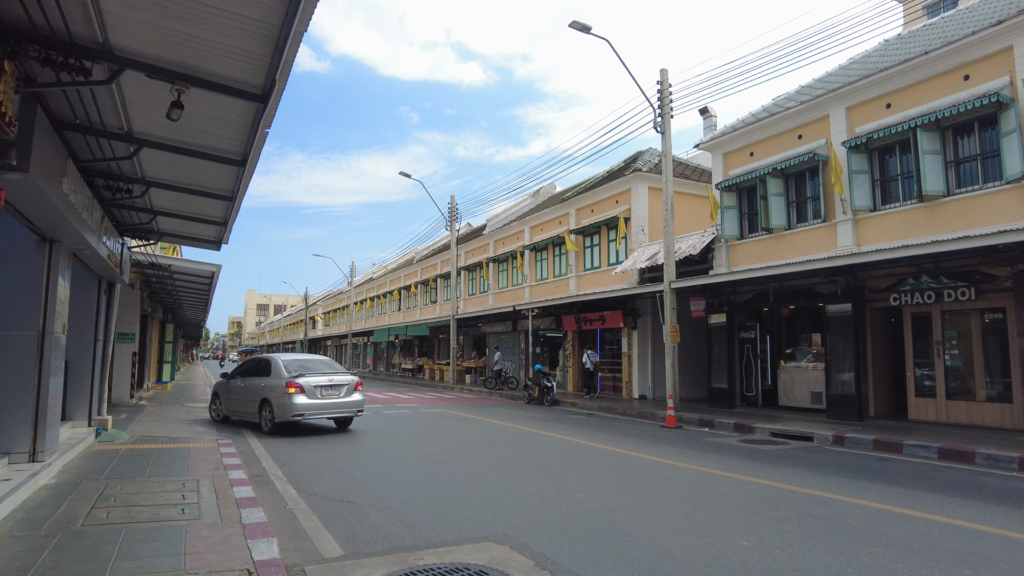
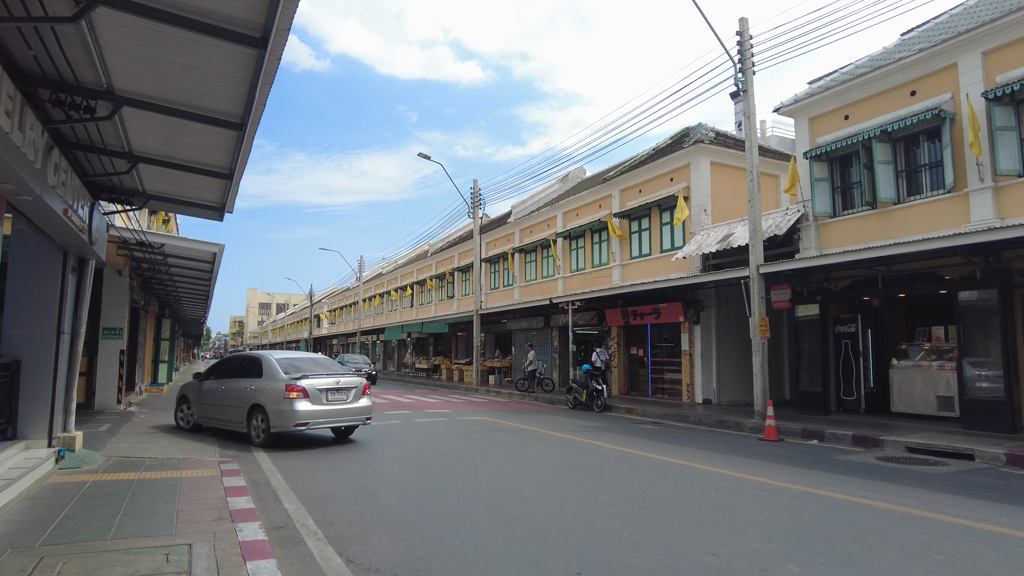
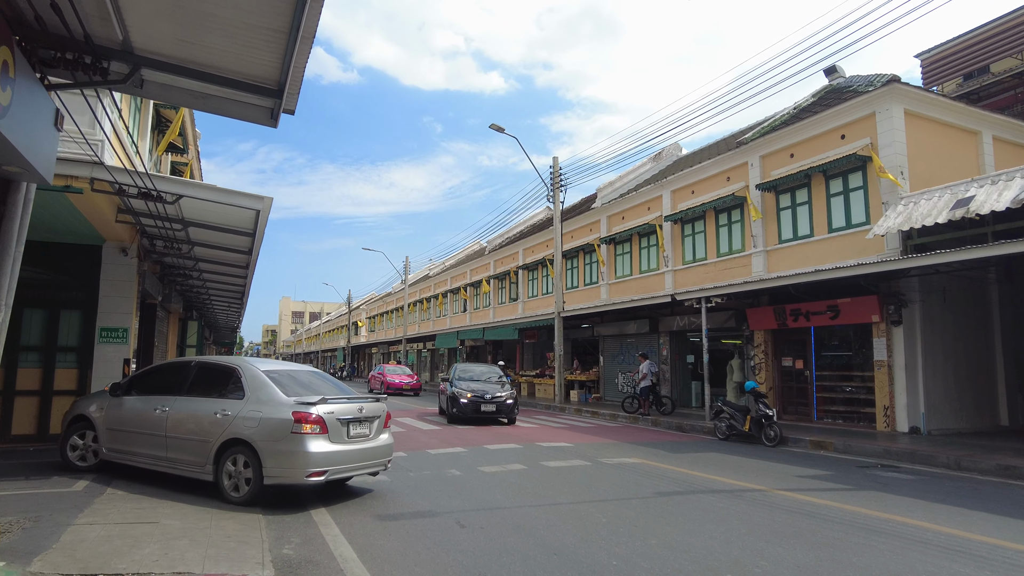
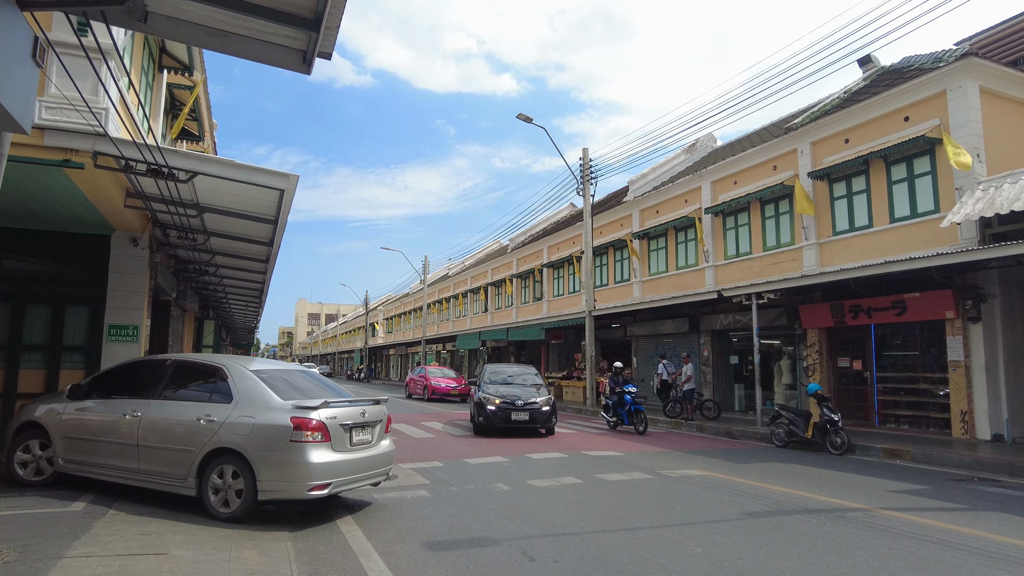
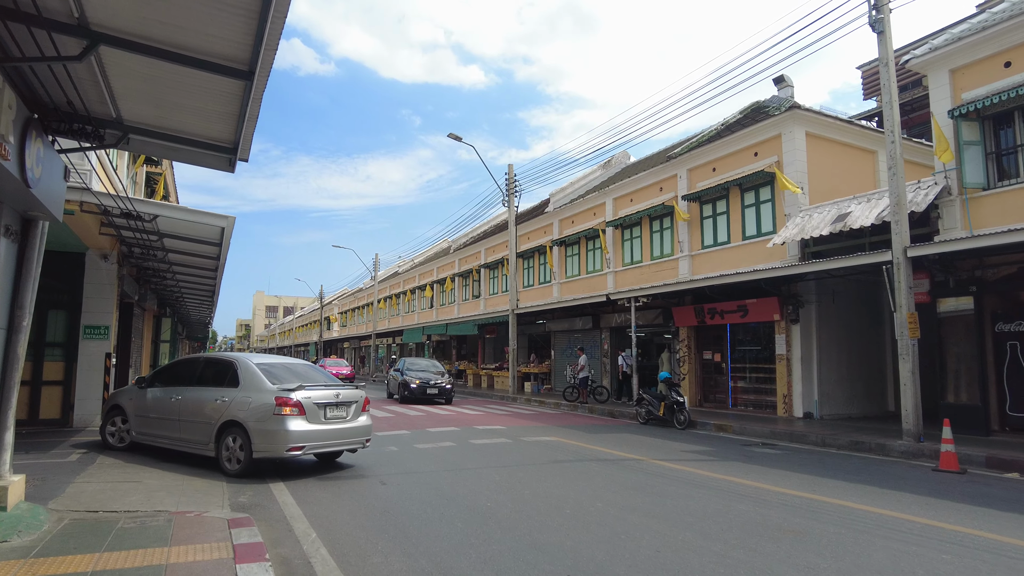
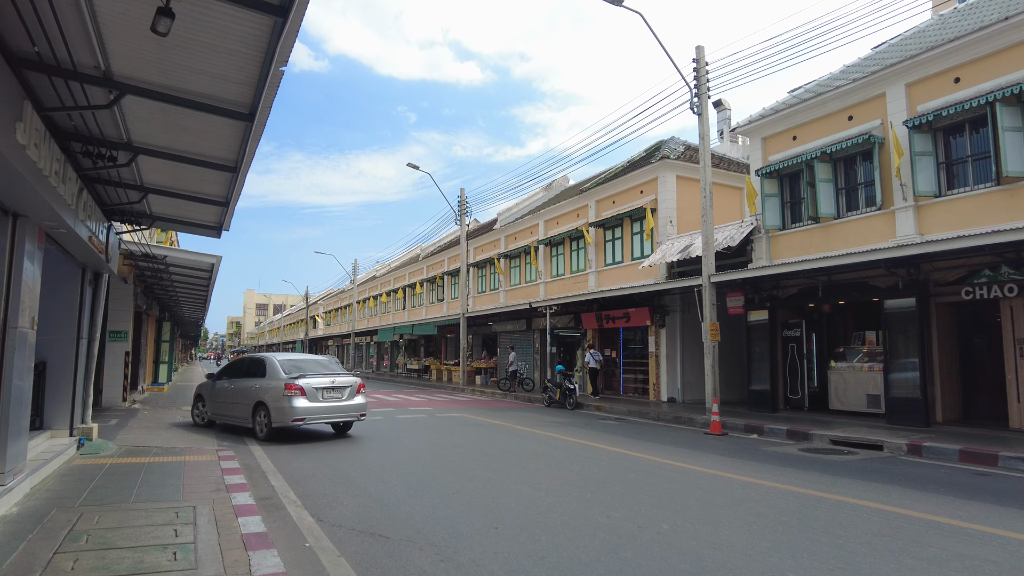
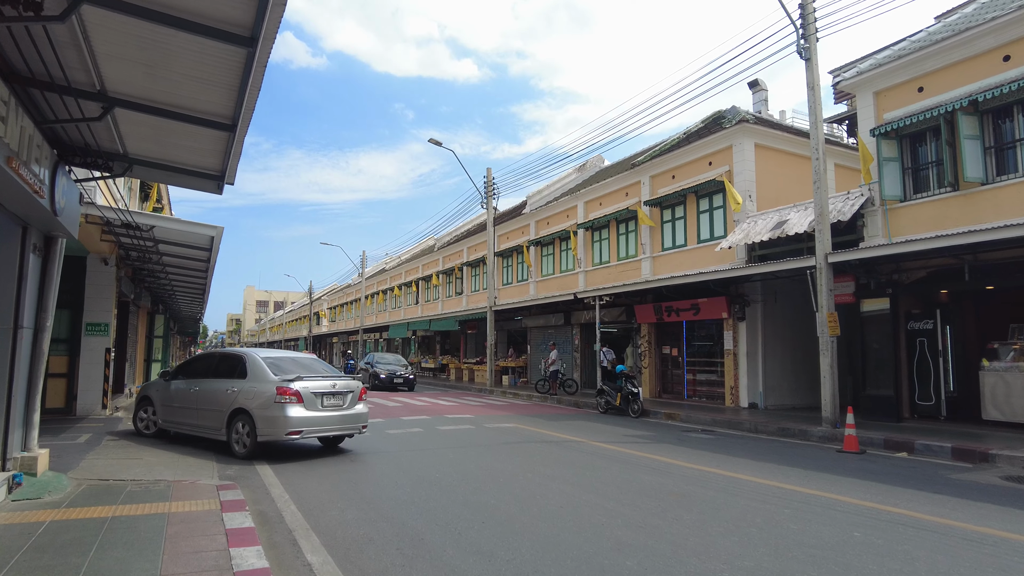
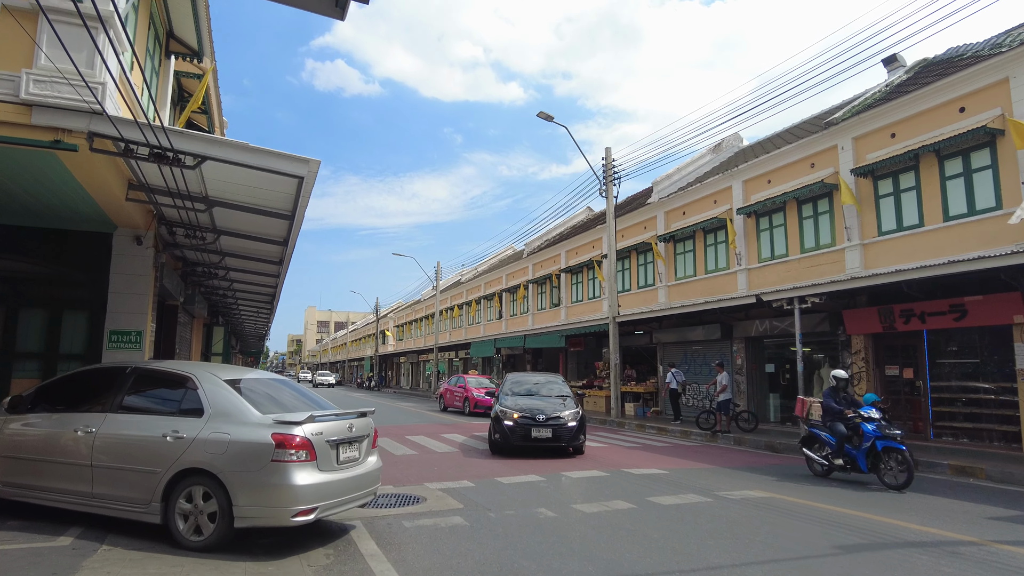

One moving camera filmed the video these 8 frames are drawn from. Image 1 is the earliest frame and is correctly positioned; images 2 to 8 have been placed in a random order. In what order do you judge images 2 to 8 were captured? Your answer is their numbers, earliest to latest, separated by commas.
6, 2, 7, 5, 3, 4, 8
